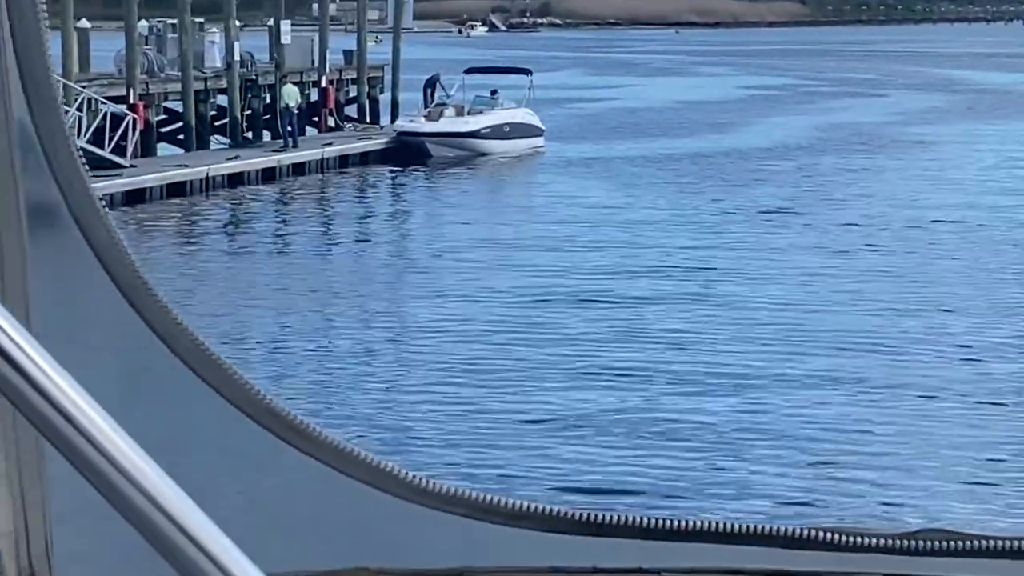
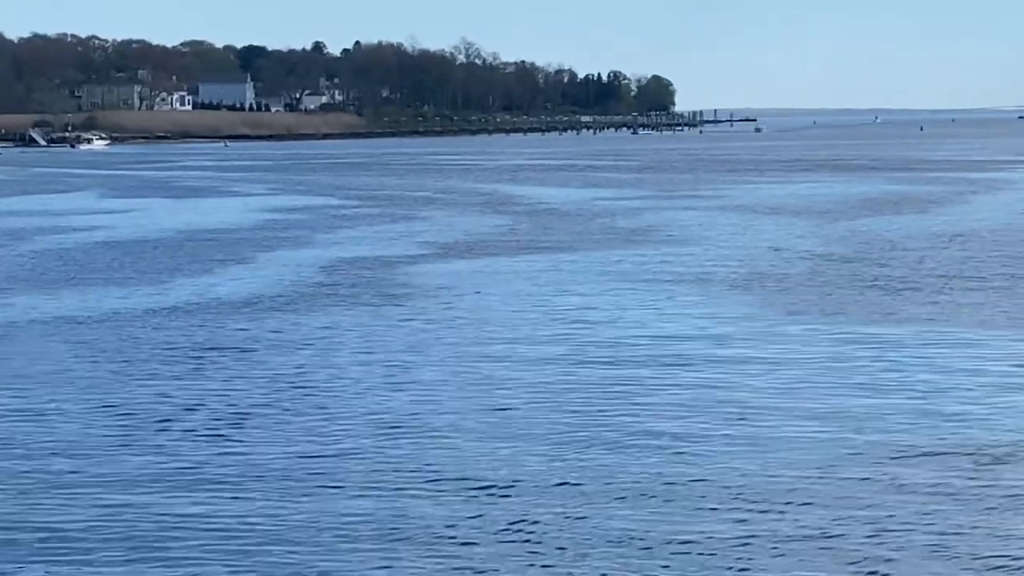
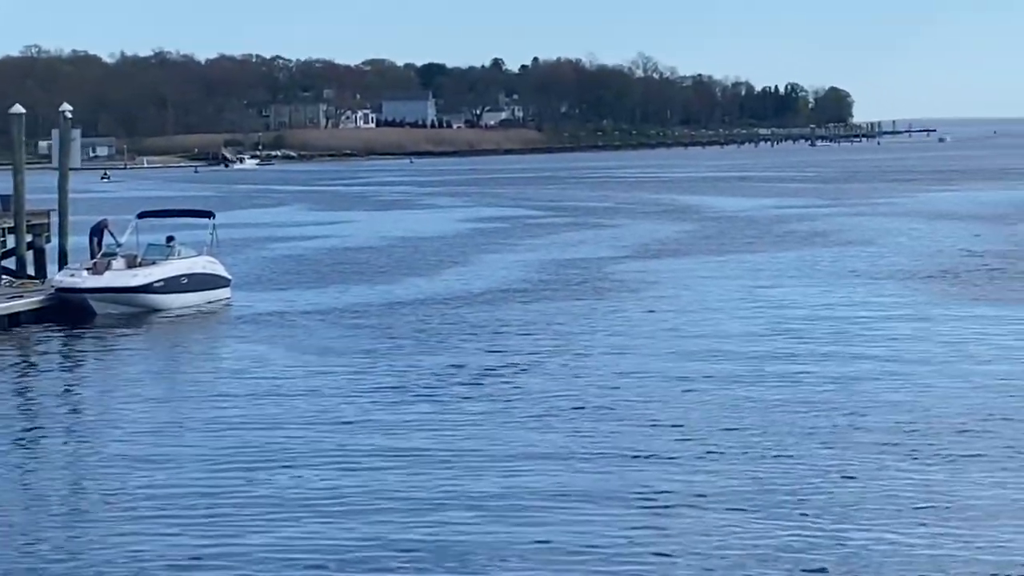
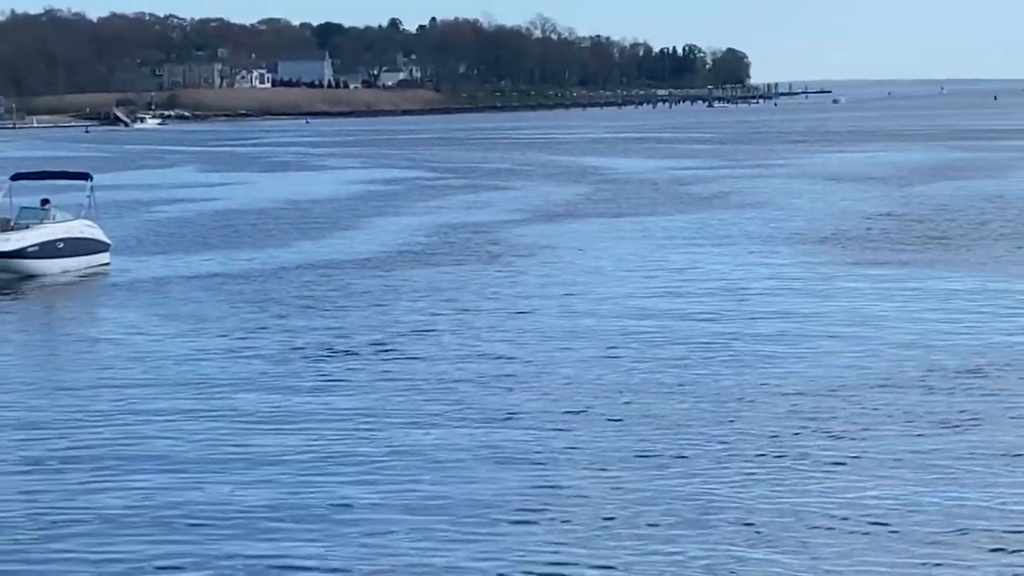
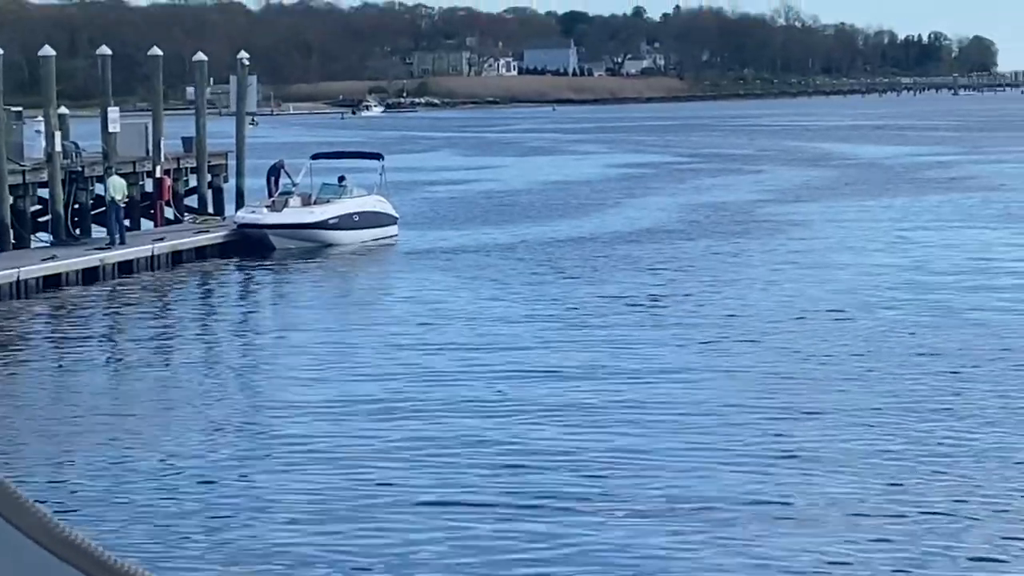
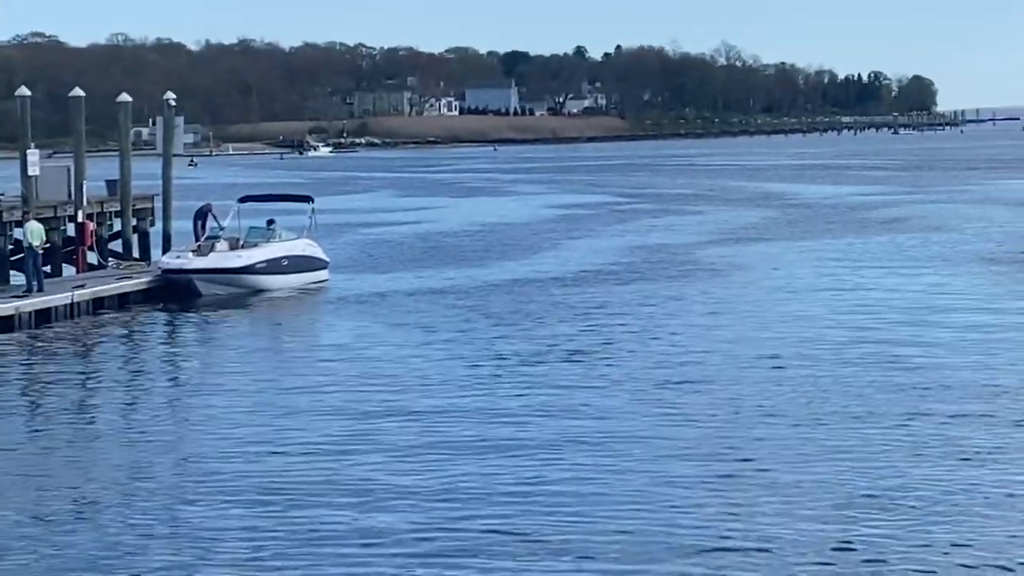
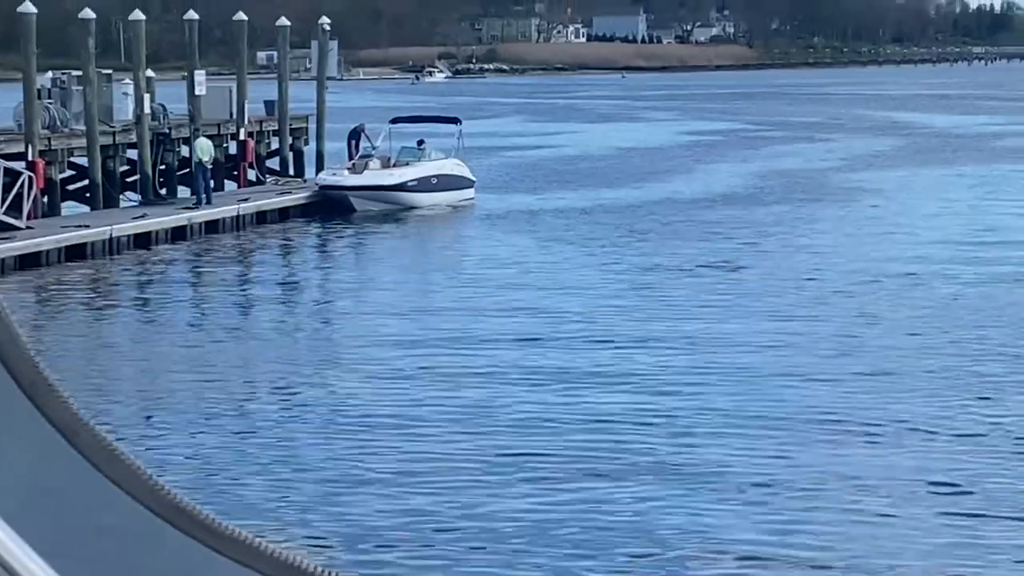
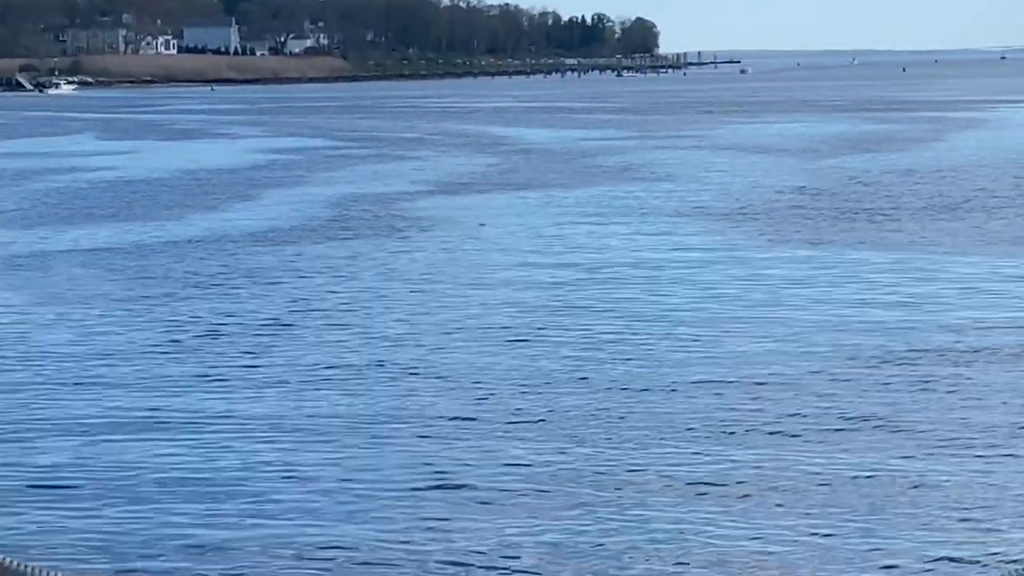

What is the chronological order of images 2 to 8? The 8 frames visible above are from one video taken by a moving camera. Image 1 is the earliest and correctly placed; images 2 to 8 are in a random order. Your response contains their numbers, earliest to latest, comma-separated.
7, 5, 6, 3, 4, 8, 2
